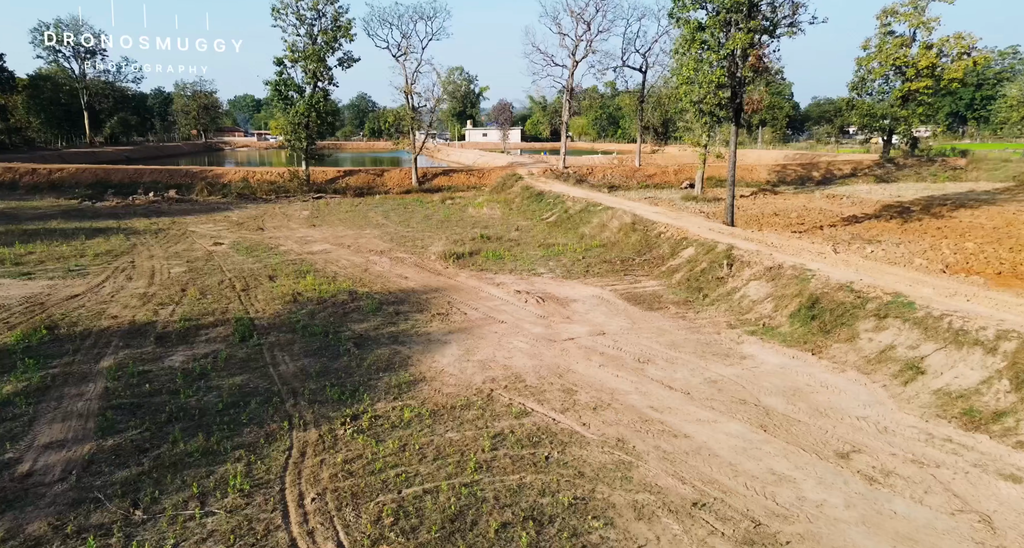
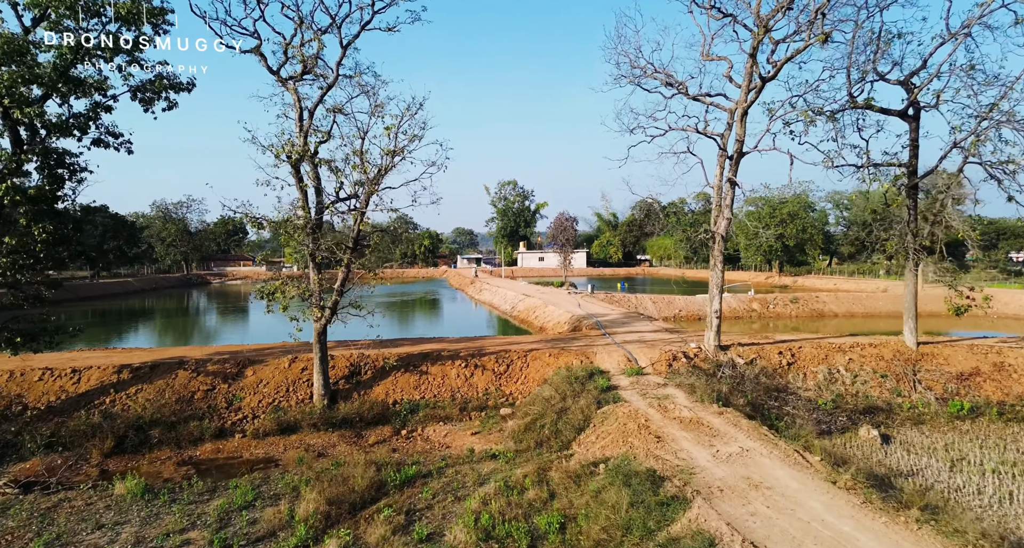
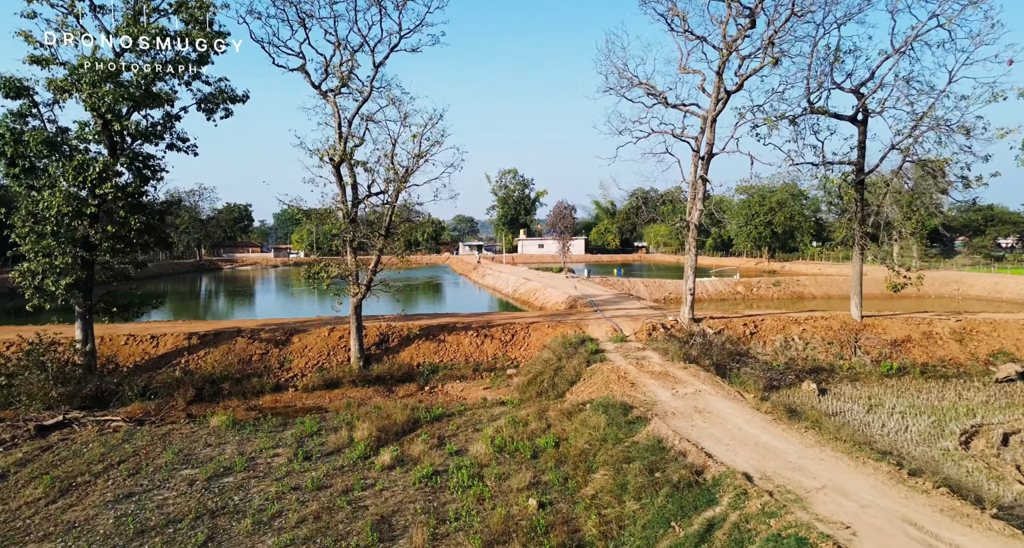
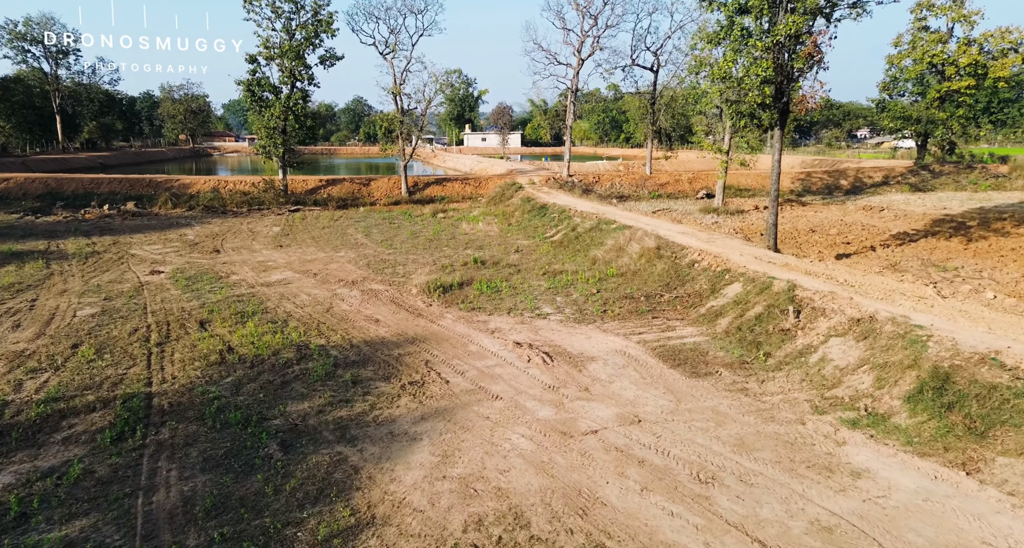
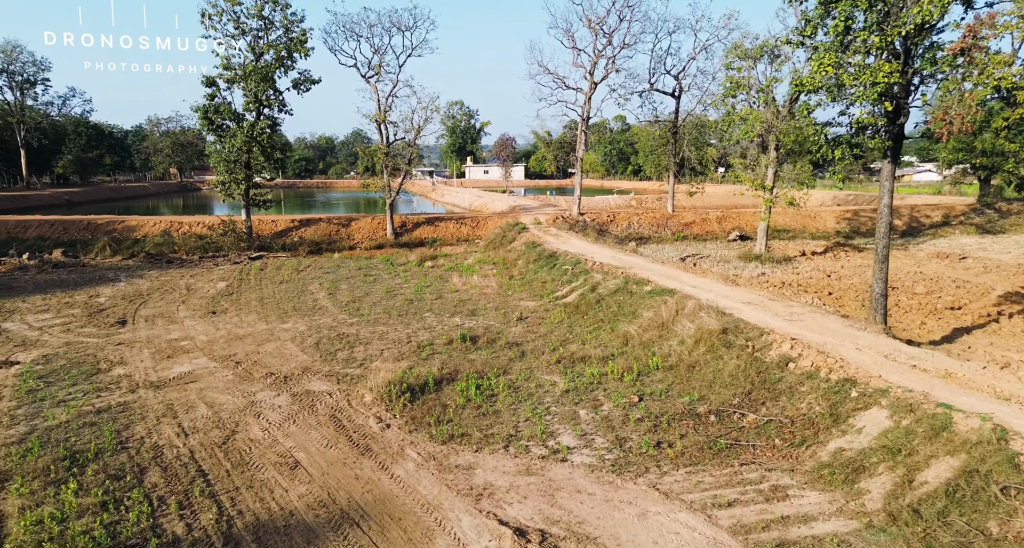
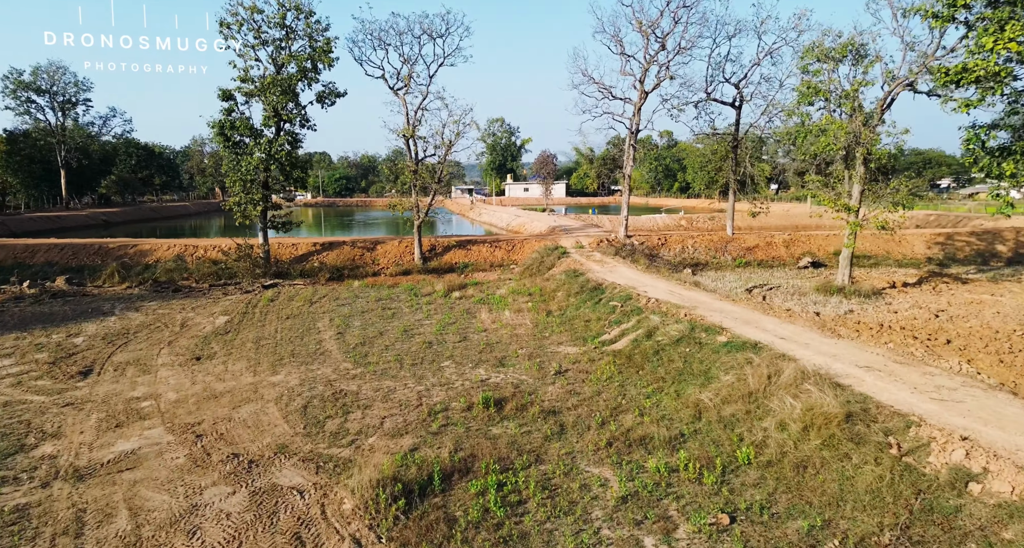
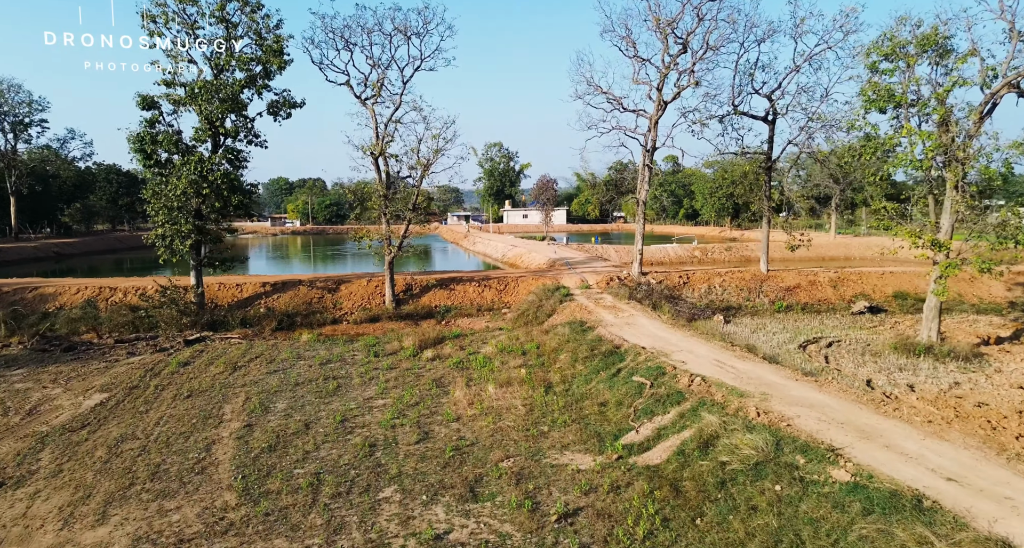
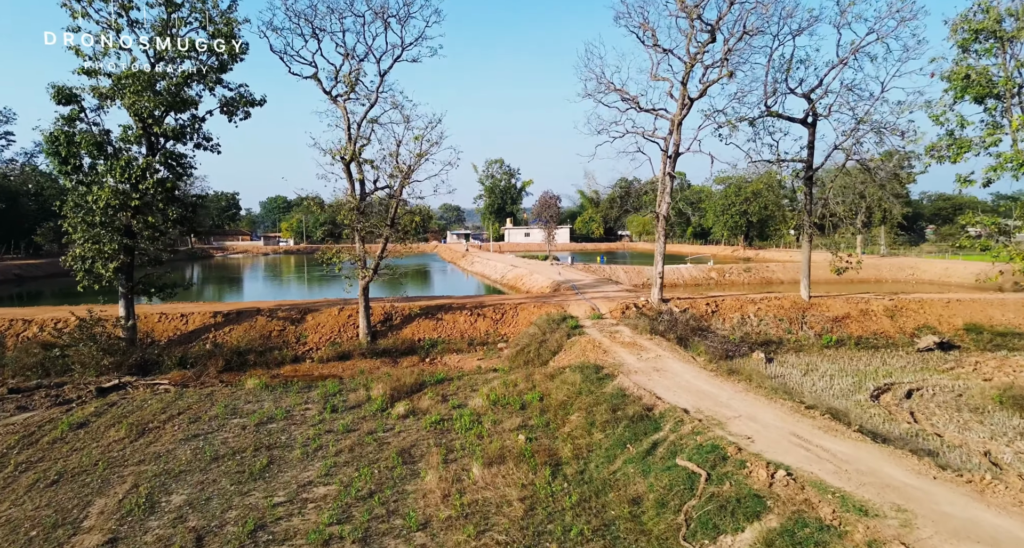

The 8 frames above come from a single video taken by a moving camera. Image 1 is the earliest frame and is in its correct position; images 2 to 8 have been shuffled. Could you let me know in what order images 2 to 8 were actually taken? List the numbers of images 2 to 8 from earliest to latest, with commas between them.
4, 5, 6, 7, 8, 3, 2
